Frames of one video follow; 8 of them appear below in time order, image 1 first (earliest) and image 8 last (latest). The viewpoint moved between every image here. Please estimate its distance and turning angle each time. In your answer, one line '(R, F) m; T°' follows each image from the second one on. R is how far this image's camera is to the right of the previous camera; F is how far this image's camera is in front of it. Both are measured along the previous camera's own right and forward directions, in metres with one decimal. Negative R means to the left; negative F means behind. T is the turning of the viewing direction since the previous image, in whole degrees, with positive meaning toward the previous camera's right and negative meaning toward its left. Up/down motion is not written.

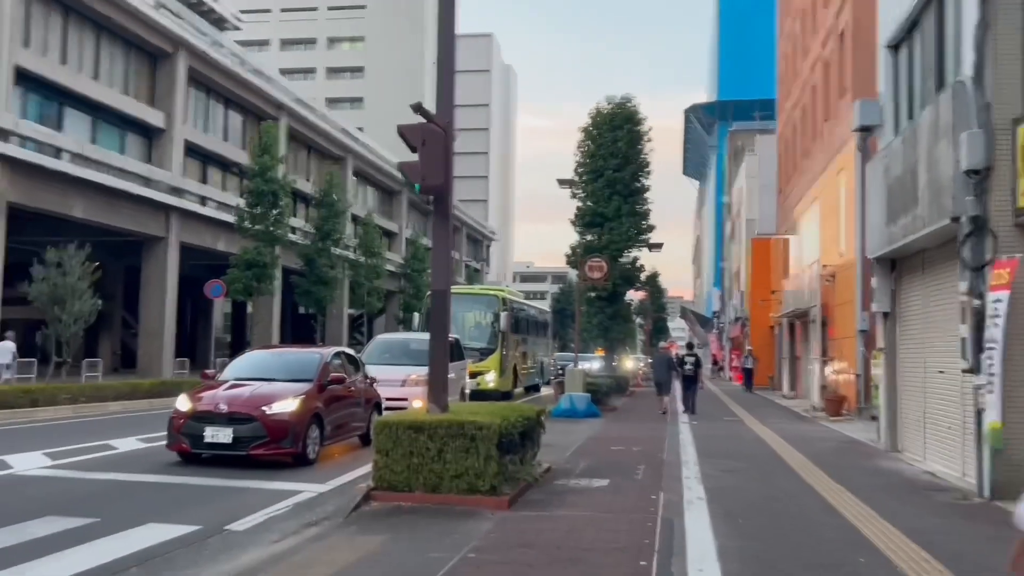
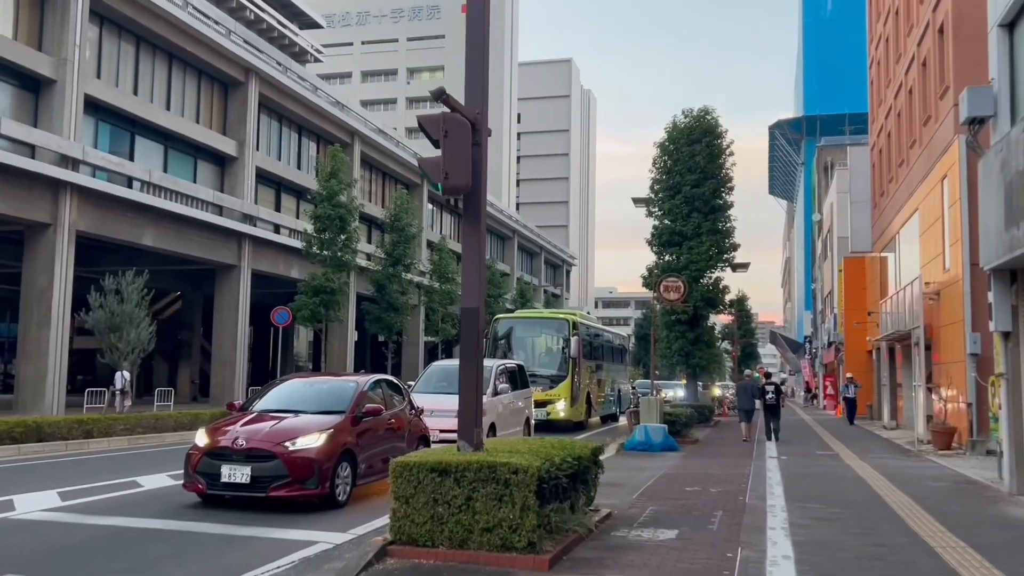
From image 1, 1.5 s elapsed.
(+0.4, +1.5) m; -5°
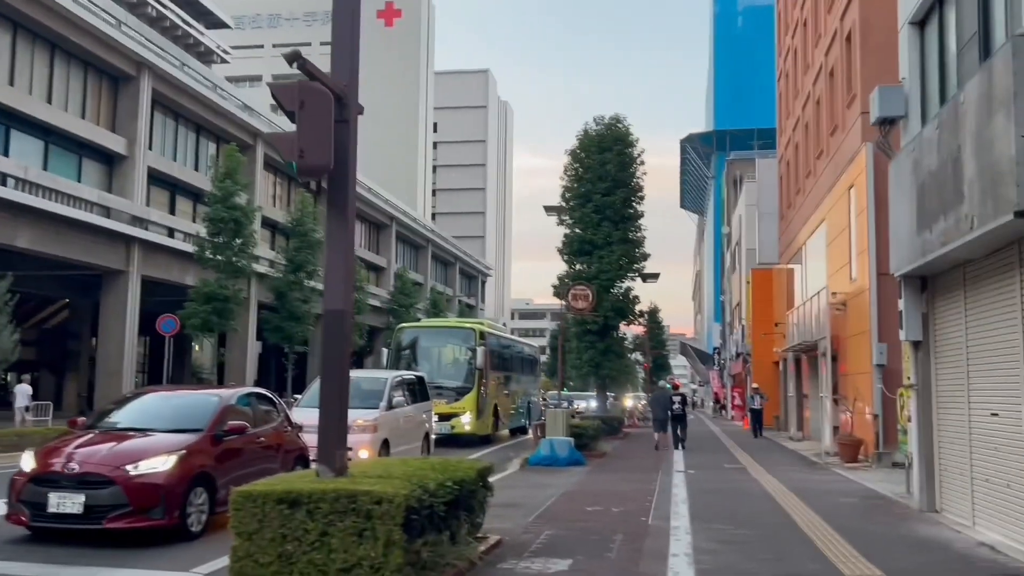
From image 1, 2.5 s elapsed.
(+0.4, +1.1) m; +5°
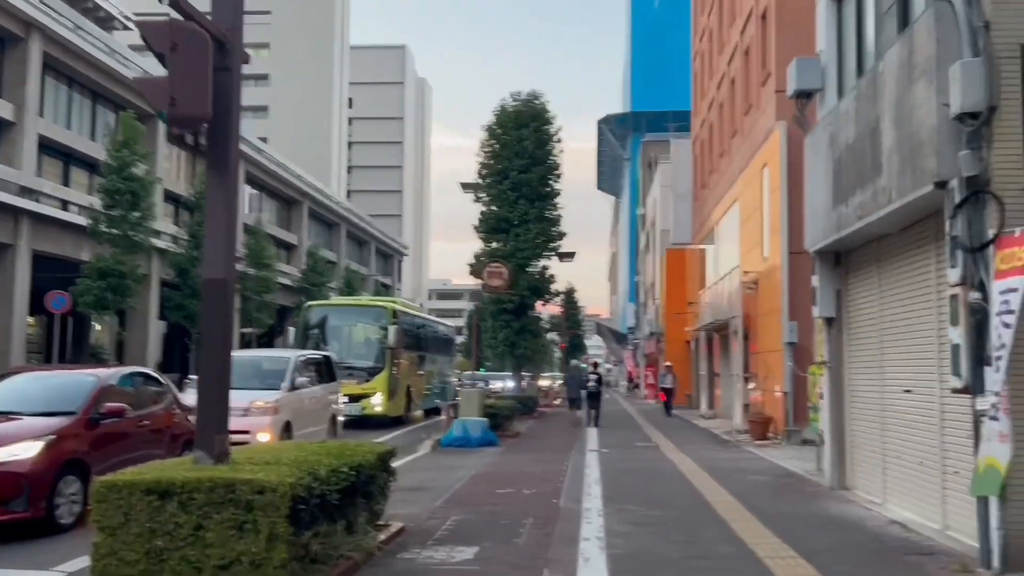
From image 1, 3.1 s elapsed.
(+0.1, +0.6) m; +5°
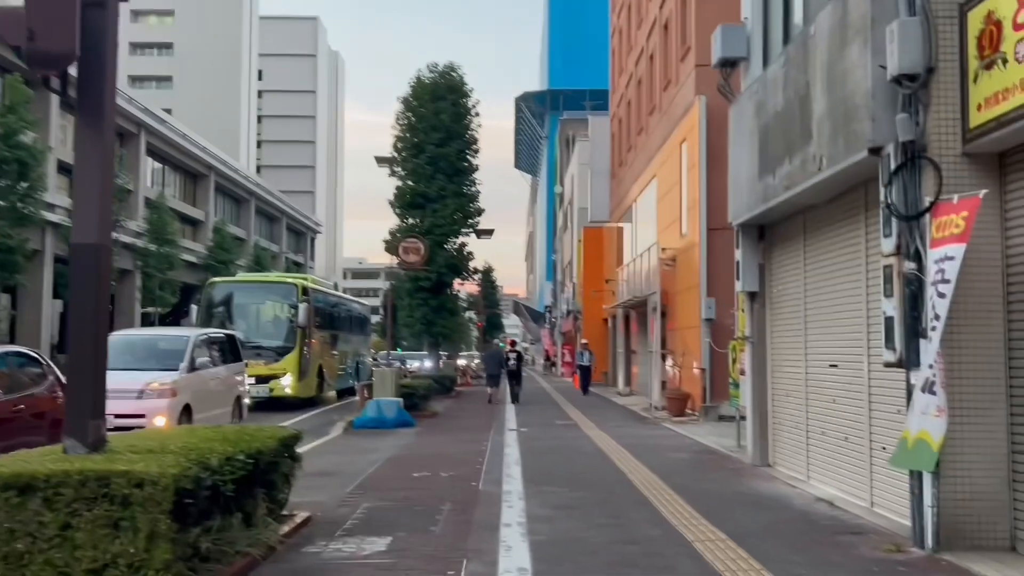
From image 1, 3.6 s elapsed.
(0.0, +0.6) m; +5°
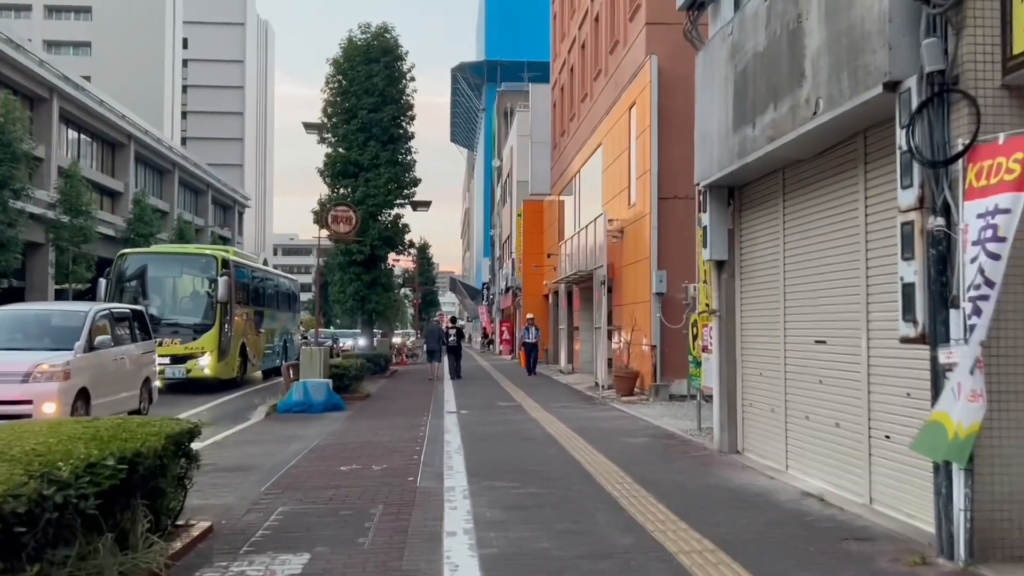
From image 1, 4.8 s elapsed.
(-0.1, +1.4) m; +4°
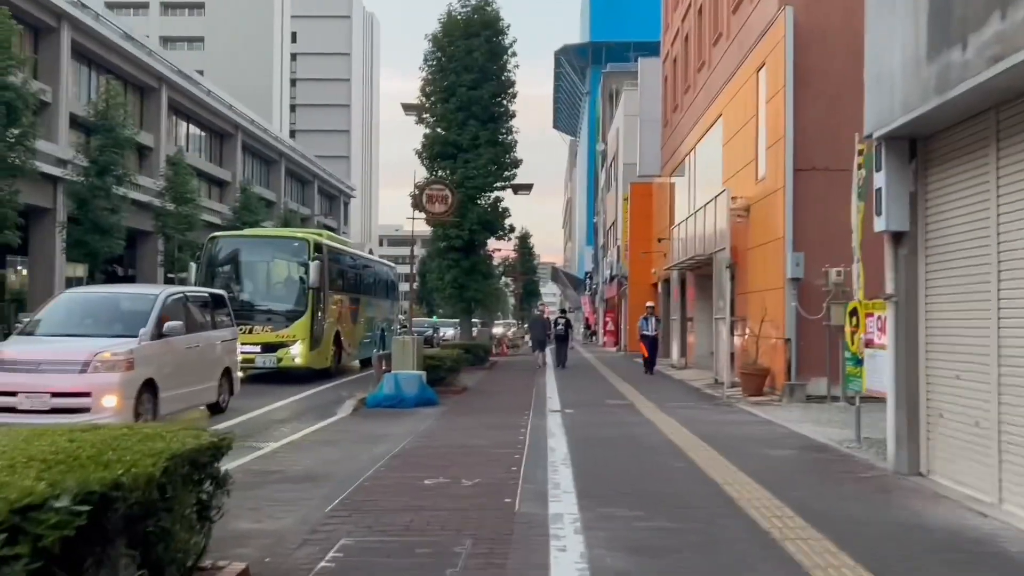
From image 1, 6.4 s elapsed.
(-0.2, +1.9) m; -7°
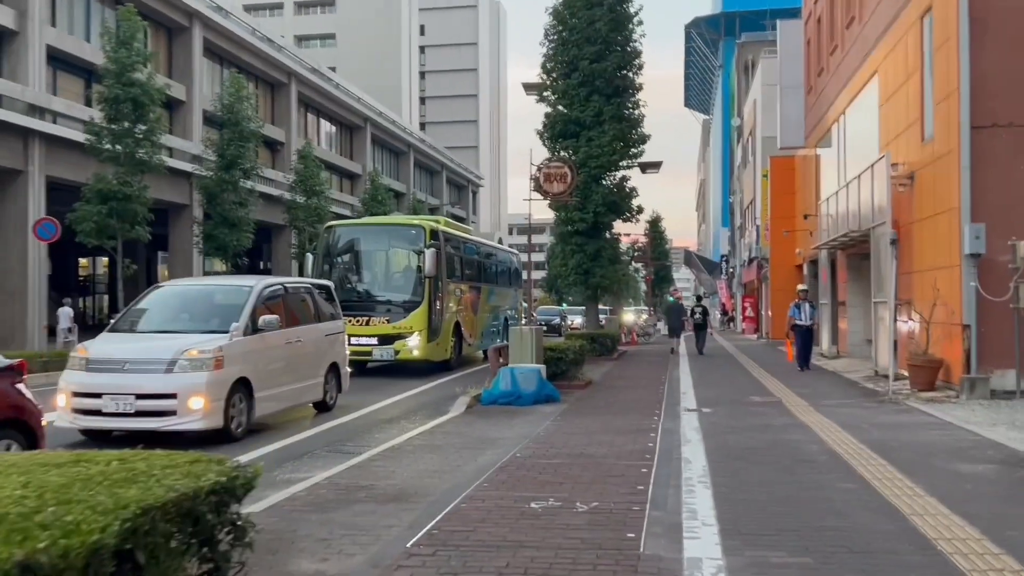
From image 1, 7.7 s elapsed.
(+0.1, +1.5) m; -9°
